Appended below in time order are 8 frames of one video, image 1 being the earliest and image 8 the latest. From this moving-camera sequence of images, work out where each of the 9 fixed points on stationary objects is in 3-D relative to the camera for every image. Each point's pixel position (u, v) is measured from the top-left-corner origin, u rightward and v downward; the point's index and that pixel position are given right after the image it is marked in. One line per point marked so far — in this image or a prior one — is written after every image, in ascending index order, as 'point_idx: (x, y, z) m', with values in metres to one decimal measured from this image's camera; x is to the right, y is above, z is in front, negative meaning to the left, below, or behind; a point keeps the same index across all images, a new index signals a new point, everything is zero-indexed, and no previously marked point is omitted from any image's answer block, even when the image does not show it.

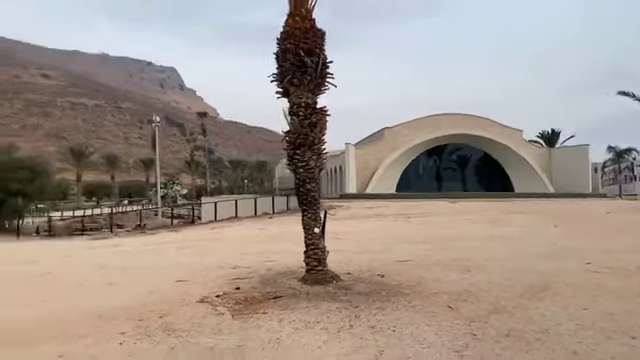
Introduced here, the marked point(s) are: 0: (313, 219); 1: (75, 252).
0: (-0.1, -0.7, +9.3) m
1: (-7.7, -2.2, +15.9) m
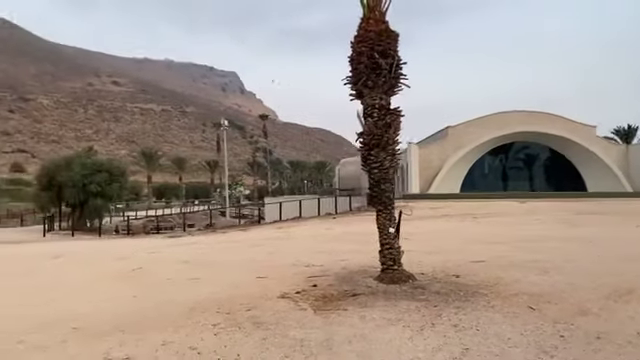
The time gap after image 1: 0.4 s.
0: (+1.3, -0.7, +9.4) m
1: (-5.5, -2.3, +16.8) m
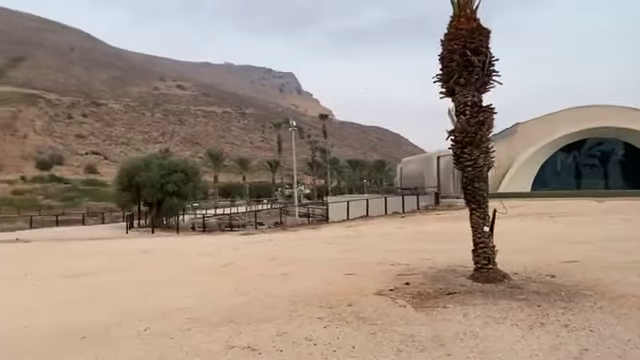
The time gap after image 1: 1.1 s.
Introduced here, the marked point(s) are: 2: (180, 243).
0: (+3.0, -0.7, +9.4) m
1: (-2.9, -2.3, +17.5) m
2: (-5.5, -2.4, +19.4) m
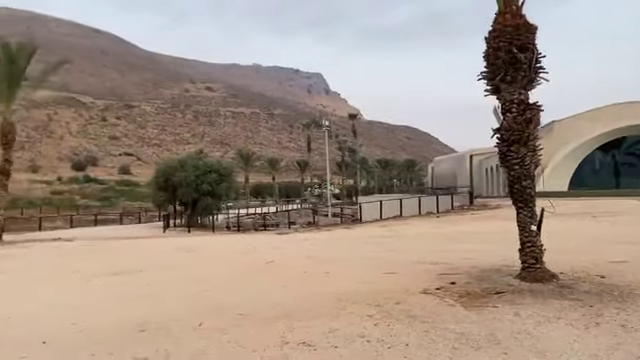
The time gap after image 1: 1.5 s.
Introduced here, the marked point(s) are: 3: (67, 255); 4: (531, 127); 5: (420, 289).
0: (+3.8, -0.7, +9.2) m
1: (-1.6, -2.3, +17.7) m
2: (-4.1, -2.4, +19.7) m
3: (-8.7, -2.6, +17.1) m
4: (+3.8, +1.0, +9.2) m
5: (+1.8, -1.9, +9.1) m
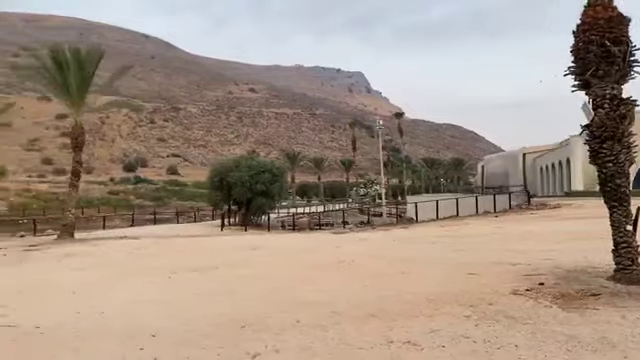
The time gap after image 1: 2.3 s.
0: (+5.3, -0.6, +8.9) m
1: (+0.6, -2.2, +17.7) m
2: (-1.7, -2.4, +20.0) m
3: (-6.5, -2.6, +17.8) m
4: (+5.3, +1.0, +8.9) m
5: (+3.3, -1.9, +8.9) m
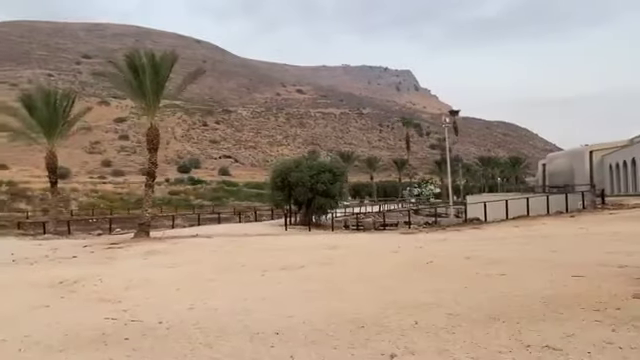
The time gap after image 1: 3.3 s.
0: (+7.1, -0.6, +8.2) m
1: (+3.3, -2.2, +17.5) m
2: (+1.2, -2.4, +19.9) m
3: (-3.8, -2.6, +18.2) m
4: (+7.1, +1.0, +8.2) m
5: (+5.1, -1.9, +8.4) m
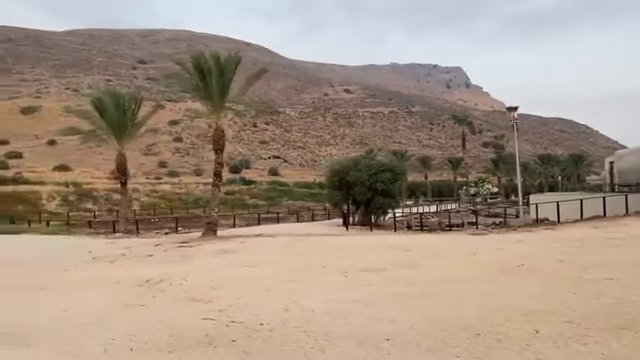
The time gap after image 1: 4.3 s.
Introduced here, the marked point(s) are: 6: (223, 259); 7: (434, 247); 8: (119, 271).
0: (+8.7, -0.5, +7.2) m
1: (+5.8, -2.2, +16.7) m
2: (+3.9, -2.3, +19.3) m
3: (-1.2, -2.6, +18.1) m
4: (+8.7, +1.1, +7.1) m
5: (+6.7, -1.8, +7.5) m
6: (-3.1, -2.6, +16.5) m
7: (+3.9, -2.2, +16.9) m
8: (-5.8, -2.6, +14.7) m
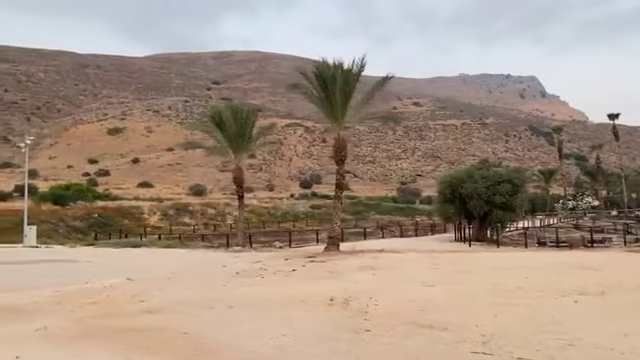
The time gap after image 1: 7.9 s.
0: (+12.4, -0.5, +4.4) m
1: (+10.7, -2.4, +14.3) m
2: (+9.3, -2.7, +17.1) m
3: (+4.0, -2.9, +16.5) m
4: (+12.3, +1.2, +4.5) m
5: (+10.5, -1.8, +5.0) m
6: (+1.9, -2.9, +15.3) m
7: (+8.9, -2.5, +14.7) m
8: (-1.0, -2.9, +13.8) m
